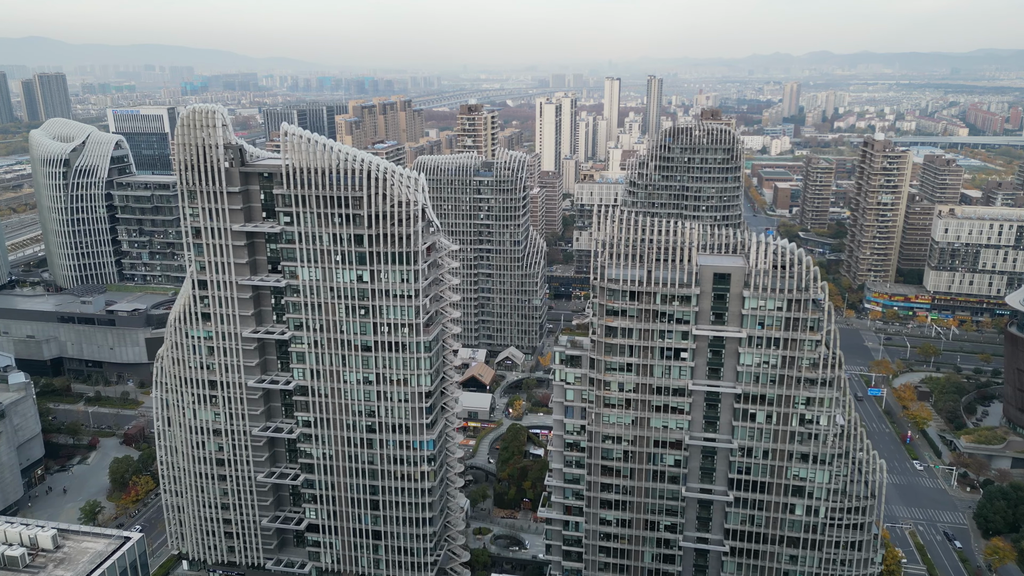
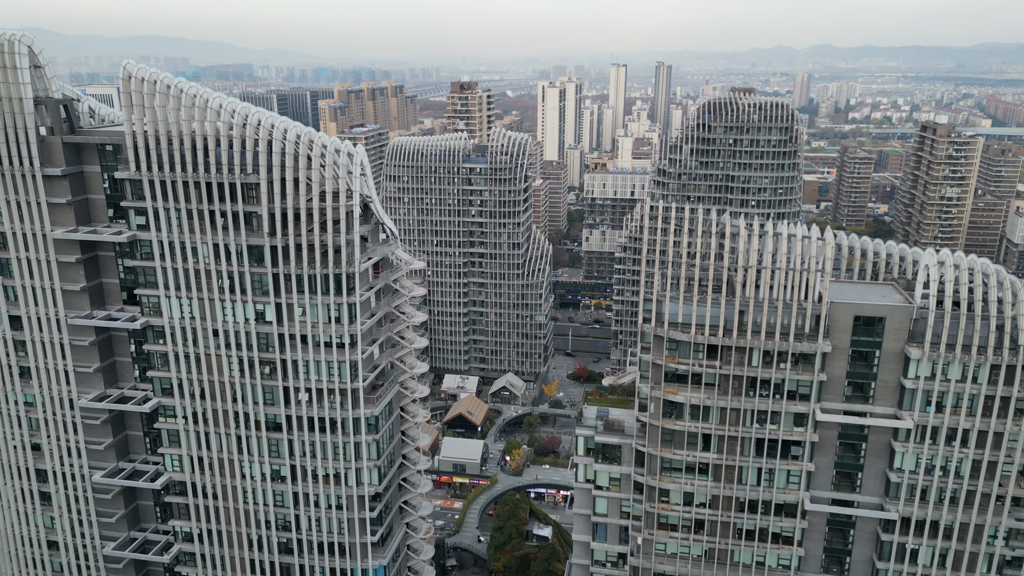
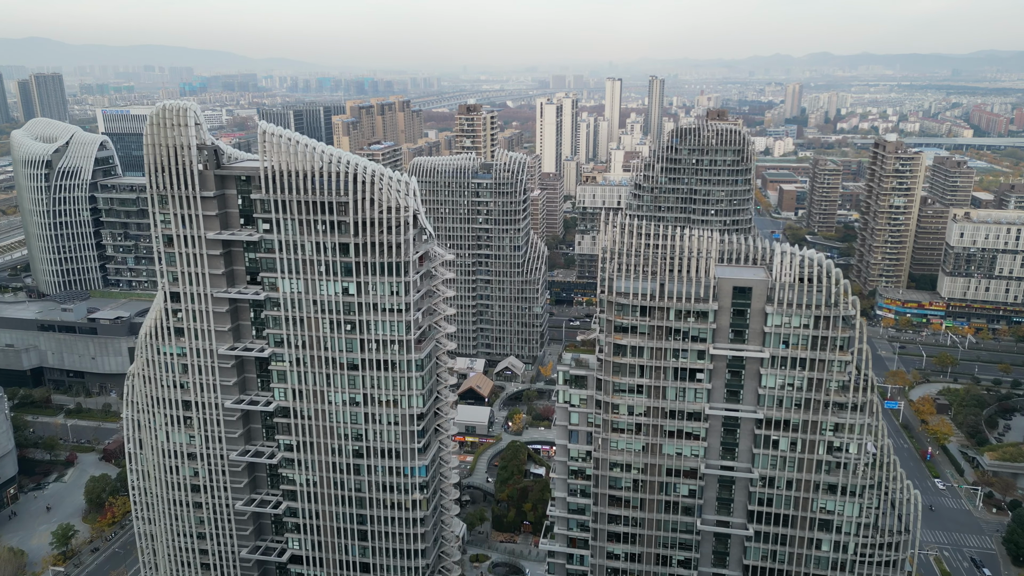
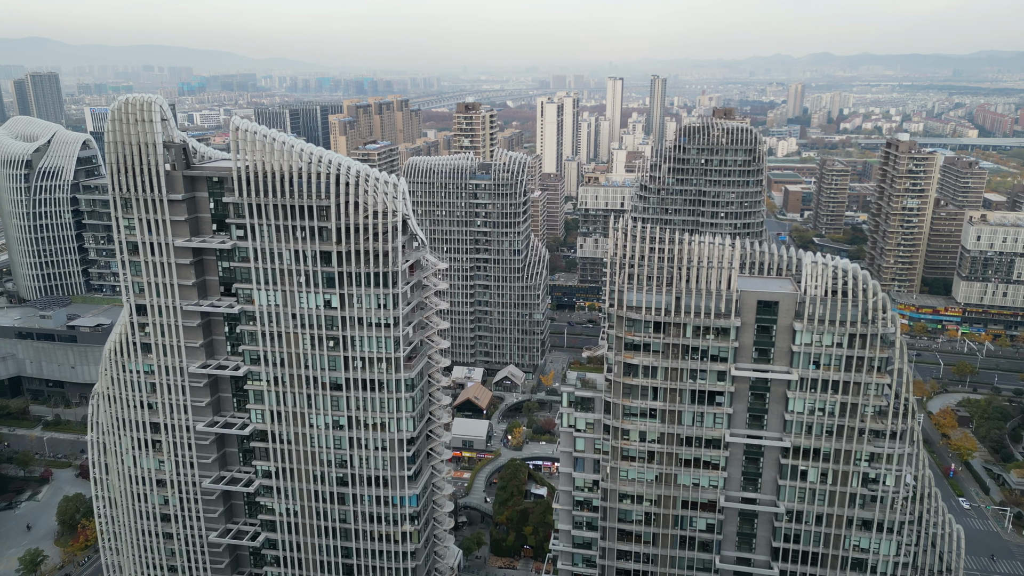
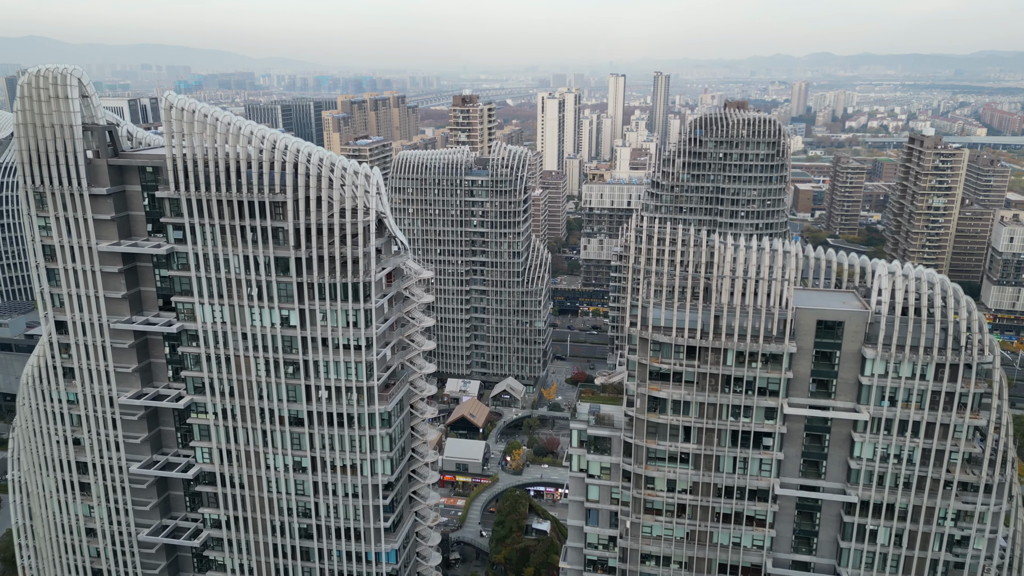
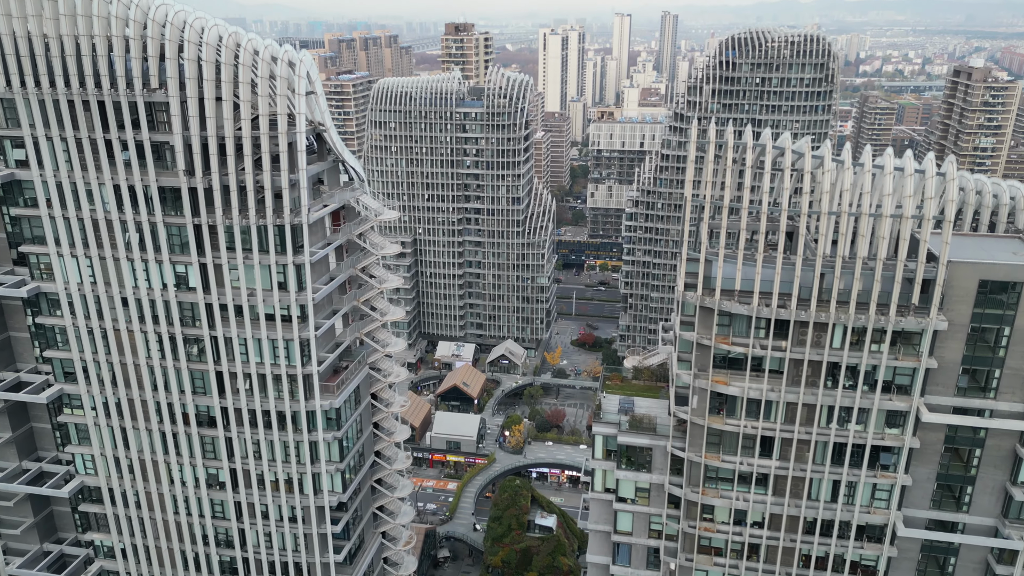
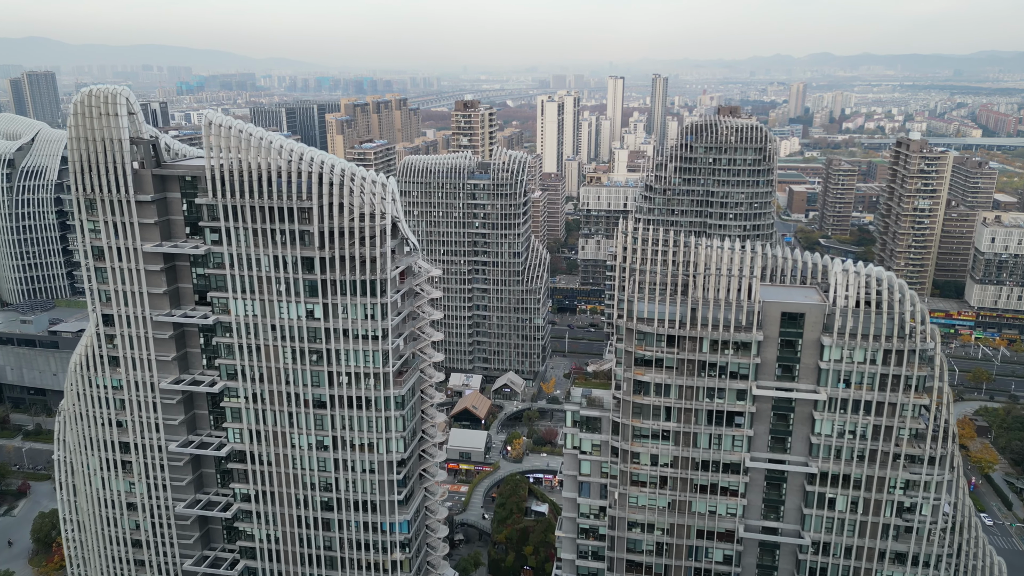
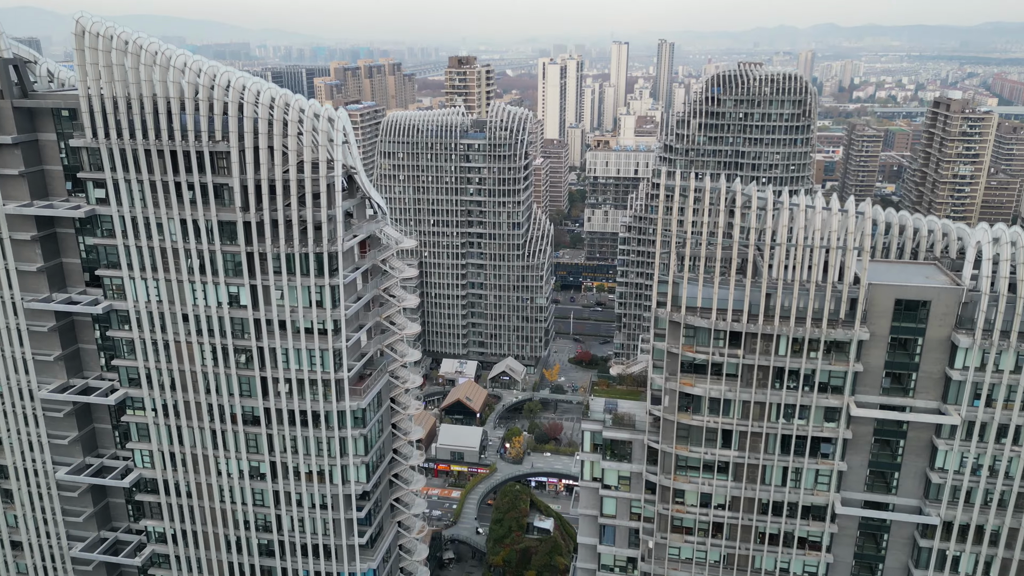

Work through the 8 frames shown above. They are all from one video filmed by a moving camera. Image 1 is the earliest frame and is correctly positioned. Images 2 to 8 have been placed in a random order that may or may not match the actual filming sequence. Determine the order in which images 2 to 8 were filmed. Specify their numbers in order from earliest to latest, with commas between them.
3, 4, 7, 5, 2, 8, 6
